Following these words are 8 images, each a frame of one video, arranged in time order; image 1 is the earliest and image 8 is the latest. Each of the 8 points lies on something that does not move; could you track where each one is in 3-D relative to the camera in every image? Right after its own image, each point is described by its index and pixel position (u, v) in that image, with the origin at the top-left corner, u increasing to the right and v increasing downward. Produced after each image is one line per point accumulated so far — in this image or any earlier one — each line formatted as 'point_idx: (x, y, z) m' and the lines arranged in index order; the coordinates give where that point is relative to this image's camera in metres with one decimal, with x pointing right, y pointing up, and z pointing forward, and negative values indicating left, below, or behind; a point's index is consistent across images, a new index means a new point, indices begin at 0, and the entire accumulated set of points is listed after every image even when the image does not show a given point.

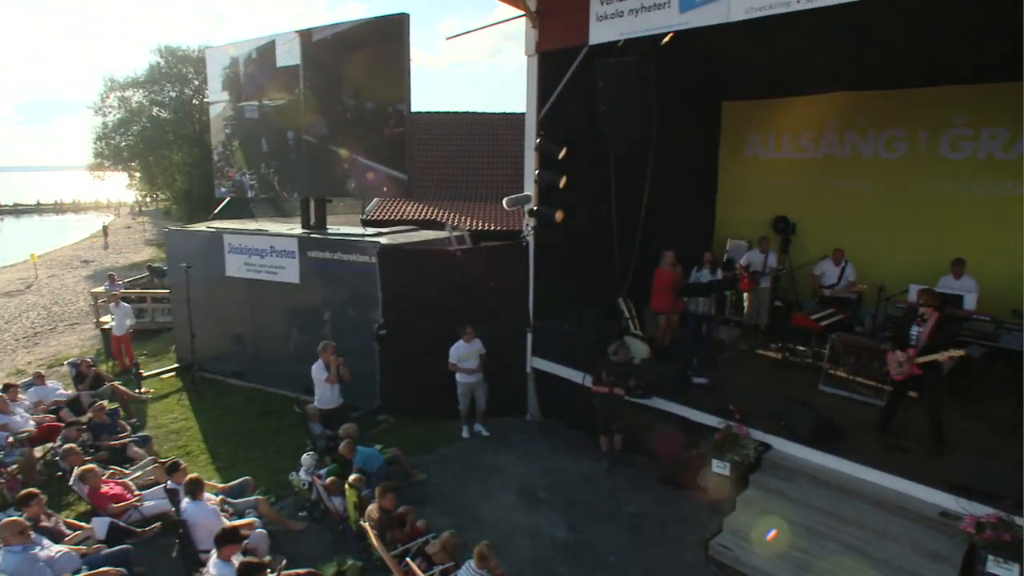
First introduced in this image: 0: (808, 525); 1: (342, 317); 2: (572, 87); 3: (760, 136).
0: (+2.6, -2.1, +6.3) m
1: (-2.5, -0.4, +10.4) m
2: (+0.7, +2.5, +8.7) m
3: (+4.0, +2.4, +11.4) m
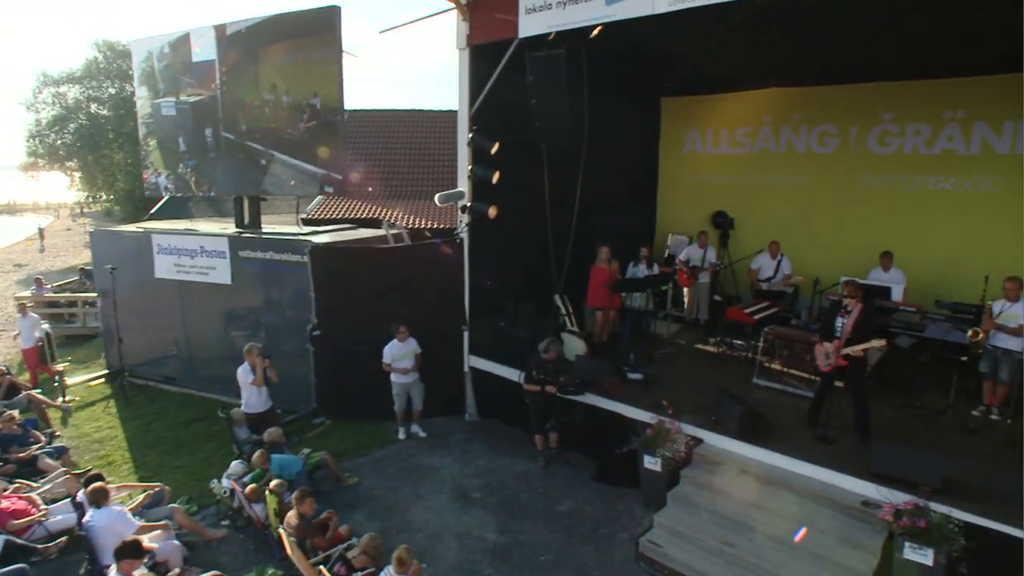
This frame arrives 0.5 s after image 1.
0: (+2.0, -2.1, +6.3) m
1: (-3.4, -0.4, +10.1) m
2: (-0.1, +2.5, +8.6) m
3: (+3.0, +2.5, +11.5) m
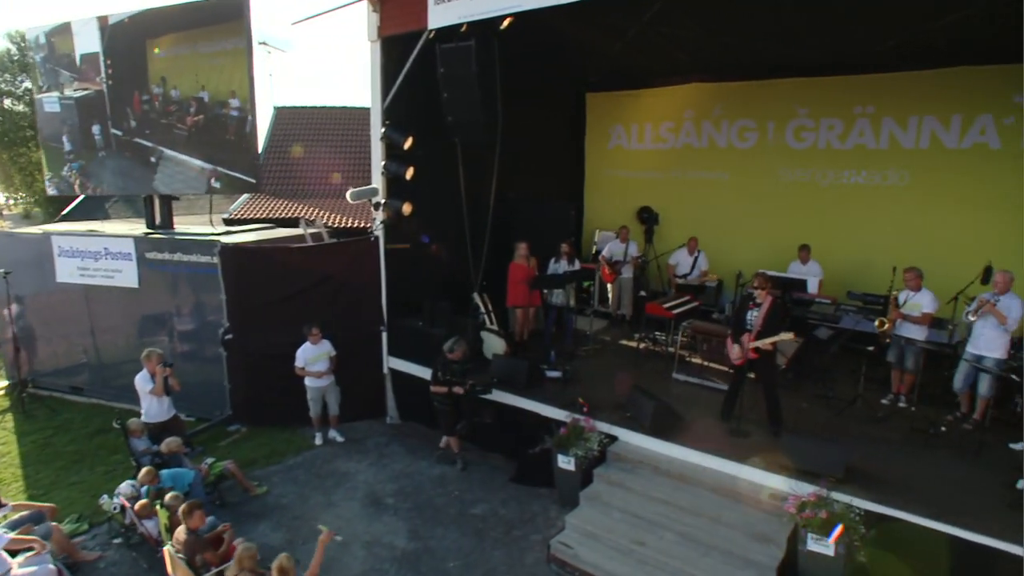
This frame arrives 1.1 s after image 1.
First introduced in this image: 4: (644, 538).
0: (+1.2, -2.0, +6.2) m
1: (-4.4, -0.5, +9.6) m
2: (-1.2, +2.5, +8.4) m
3: (+1.8, +2.6, +11.5) m
4: (+1.1, -2.1, +6.0) m
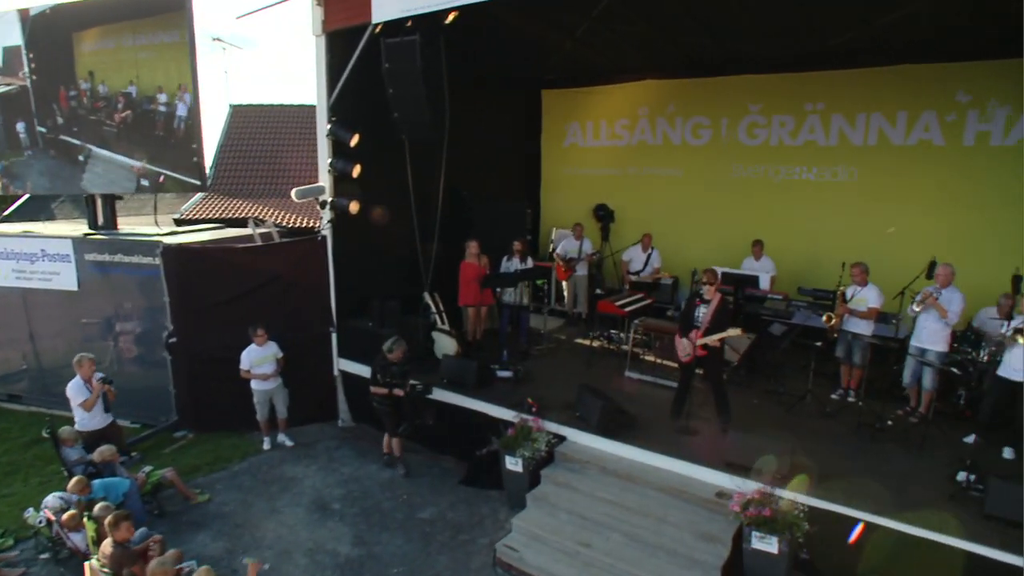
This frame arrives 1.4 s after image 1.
0: (+0.7, -2.0, +6.1) m
1: (-5.1, -0.5, +9.3) m
2: (-1.8, +2.5, +8.2) m
3: (+1.1, +2.6, +11.4) m
4: (+0.7, -2.1, +5.9) m
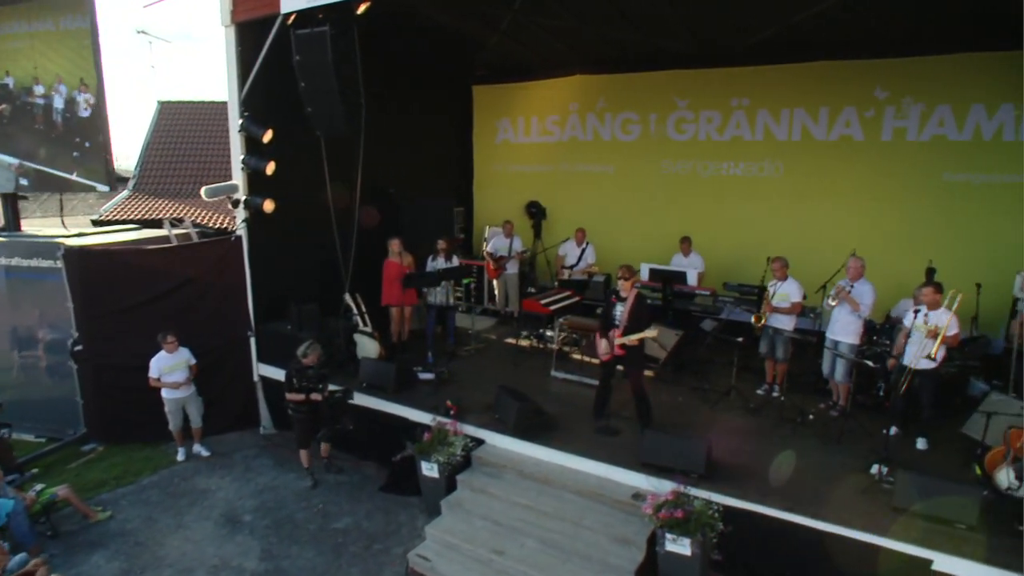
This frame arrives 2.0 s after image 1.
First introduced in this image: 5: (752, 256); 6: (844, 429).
0: (0.0, -2.0, +6.0) m
1: (-6.0, -0.6, +8.8) m
2: (-2.7, +2.5, +7.9) m
3: (0.0, +2.7, +11.3) m
4: (-0.1, -2.1, +5.8) m
5: (+3.2, +0.4, +9.5) m
6: (+3.2, -1.4, +6.9) m
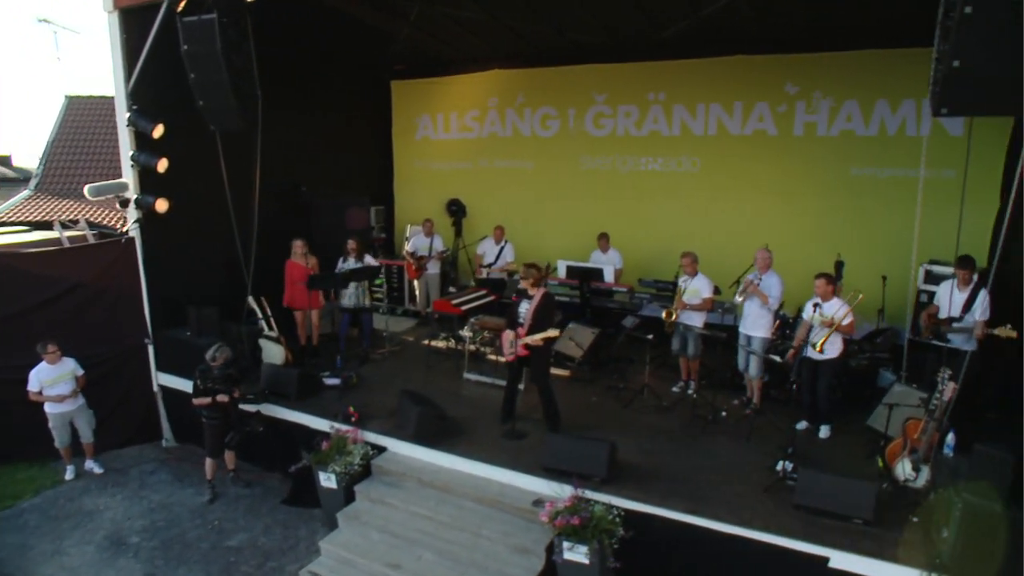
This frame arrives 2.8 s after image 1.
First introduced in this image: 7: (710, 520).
0: (-0.9, -2.0, +5.7) m
1: (-7.0, -0.7, +8.1) m
2: (-3.7, +2.5, +7.4) m
3: (-1.3, +2.7, +11.0) m
4: (-0.9, -2.1, +5.5) m
5: (+2.1, +0.5, +9.4) m
6: (+2.3, -1.3, +6.8) m
7: (+1.4, -1.7, +5.1) m
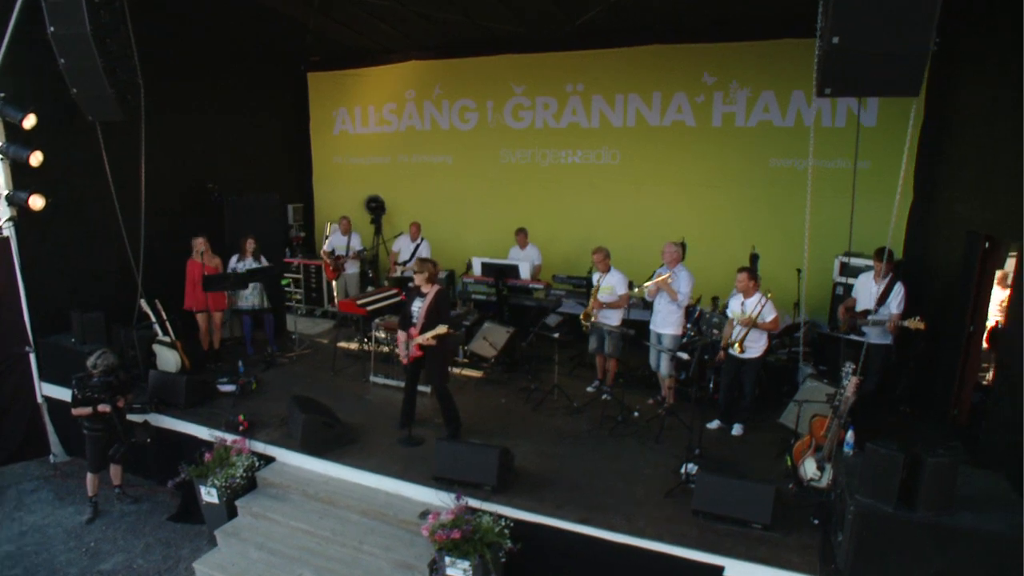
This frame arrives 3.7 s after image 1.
0: (-1.7, -2.0, +5.3) m
1: (-8.0, -0.8, +7.4) m
2: (-4.7, +2.4, +6.8) m
3: (-2.5, +2.7, +10.5) m
4: (-1.7, -2.1, +5.1) m
5: (+1.1, +0.5, +9.2) m
6: (+1.4, -1.3, +6.6) m
7: (+0.6, -1.6, +4.8) m
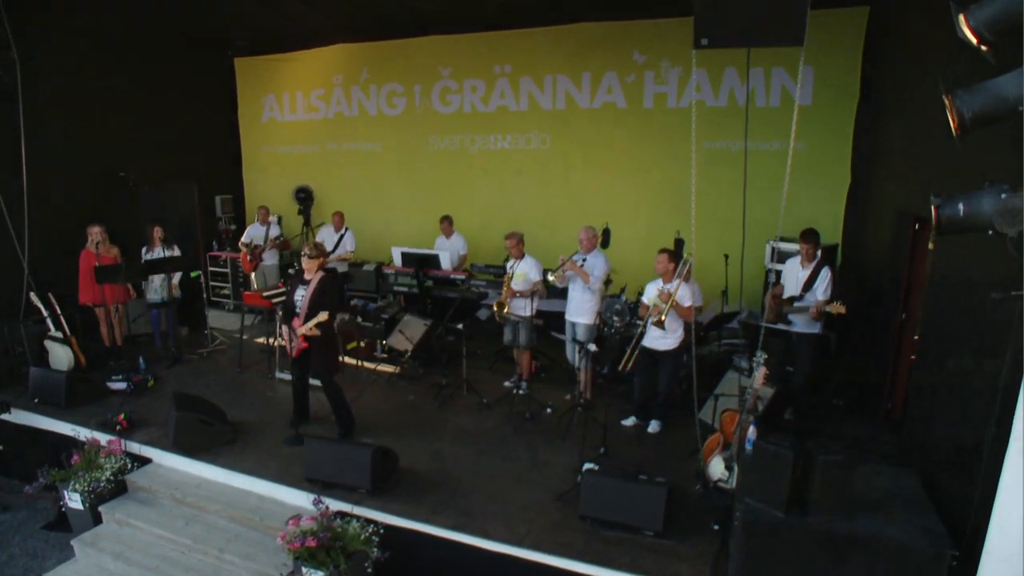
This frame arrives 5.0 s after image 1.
0: (-2.5, -1.9, +4.8) m
1: (-8.8, -0.7, +6.8) m
2: (-5.5, +2.5, +6.4) m
3: (-3.4, +2.7, +10.0) m
4: (-2.5, -2.0, +4.6) m
5: (+0.2, +0.6, +8.7) m
6: (+0.6, -1.1, +6.1) m
7: (-0.2, -1.5, +4.4) m
